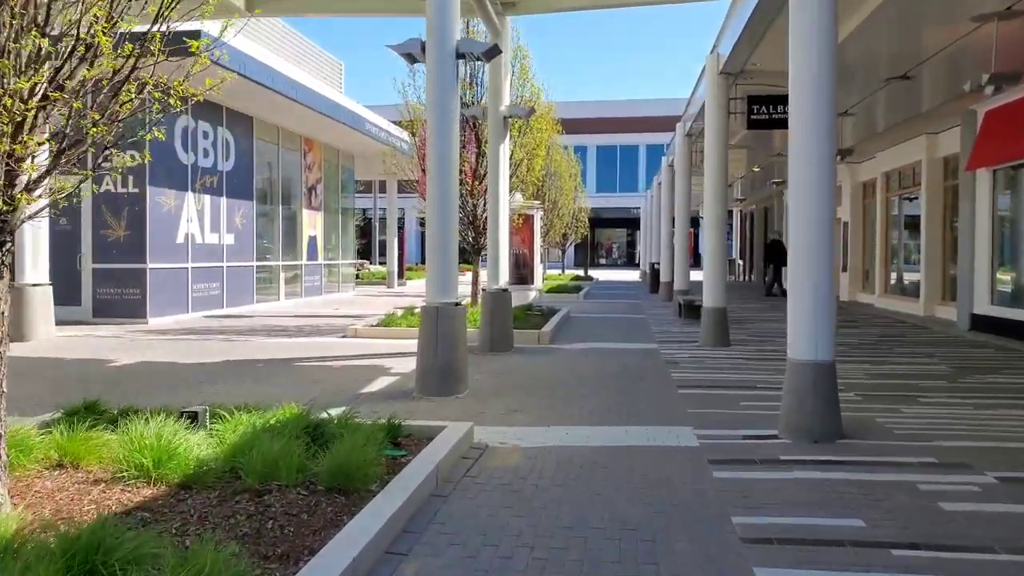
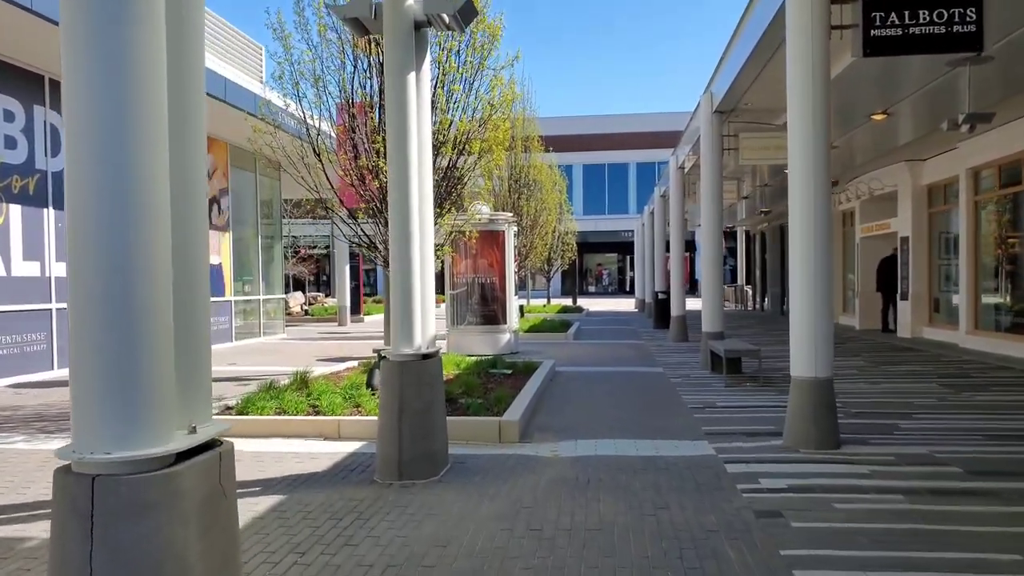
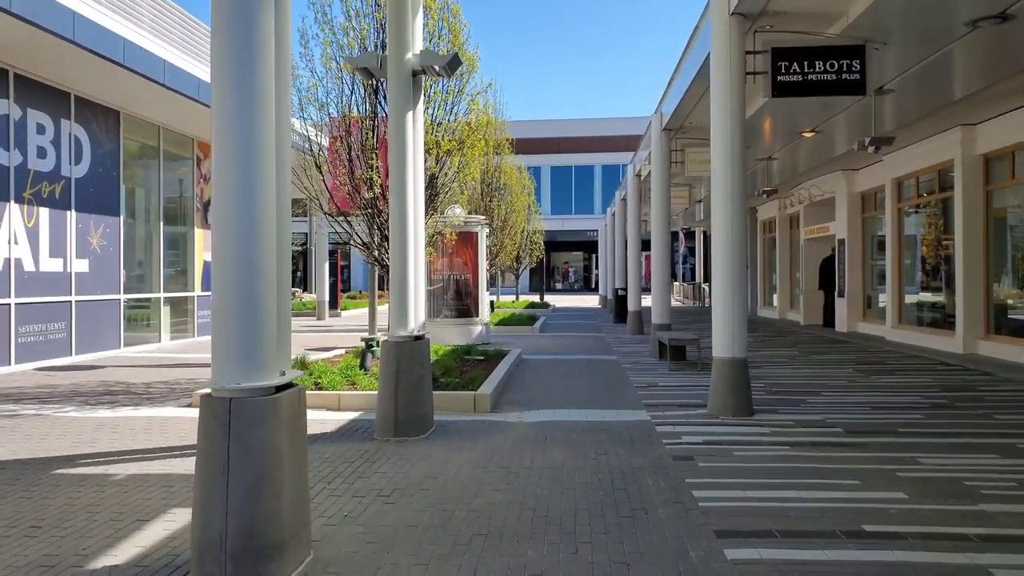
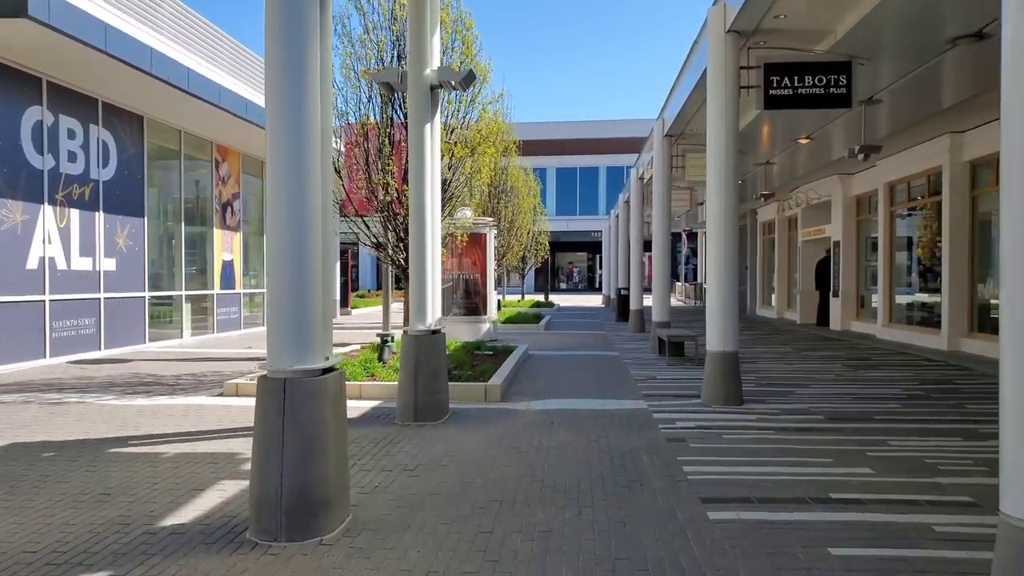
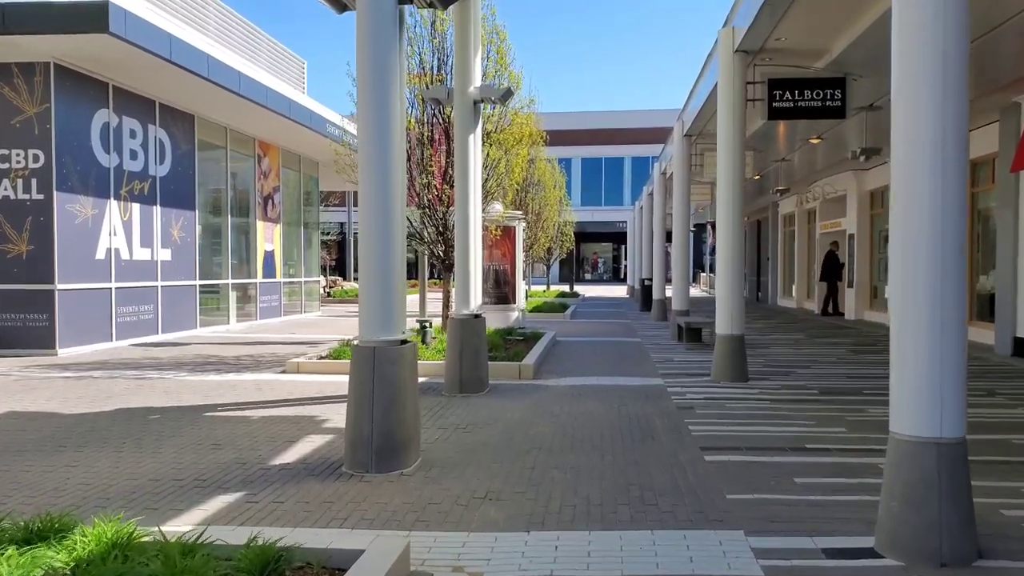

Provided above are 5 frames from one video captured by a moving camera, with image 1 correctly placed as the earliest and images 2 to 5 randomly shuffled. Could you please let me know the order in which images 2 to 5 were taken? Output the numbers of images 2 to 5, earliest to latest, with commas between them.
5, 4, 3, 2
